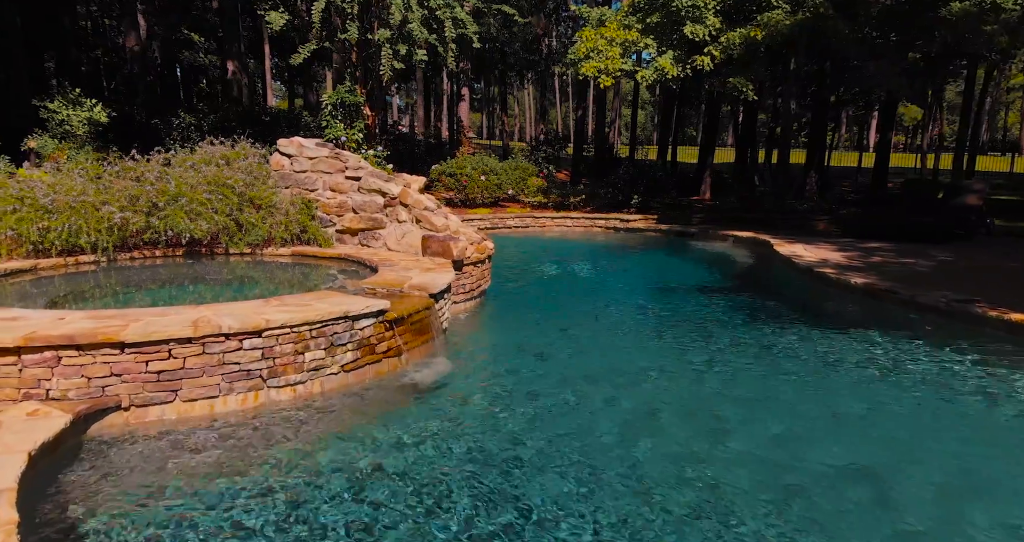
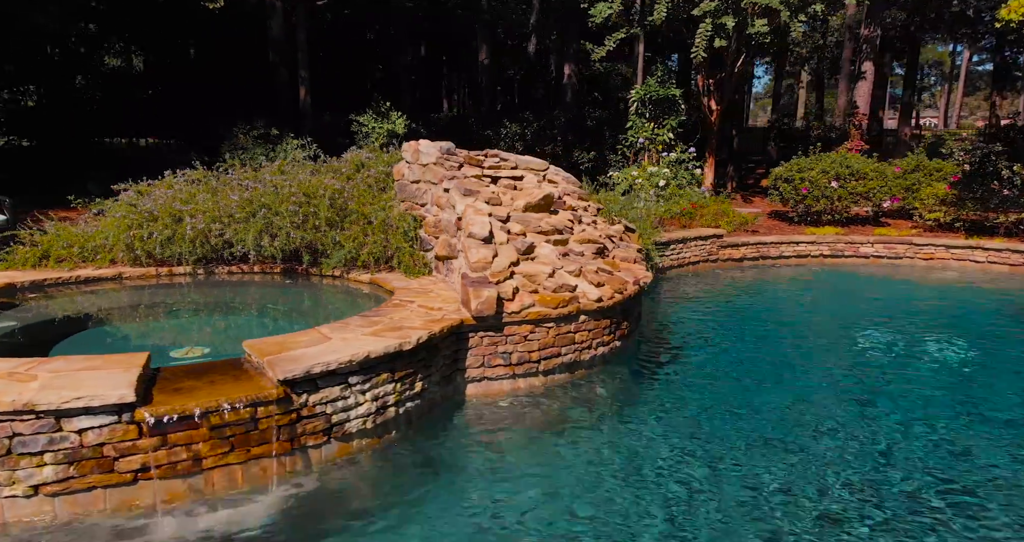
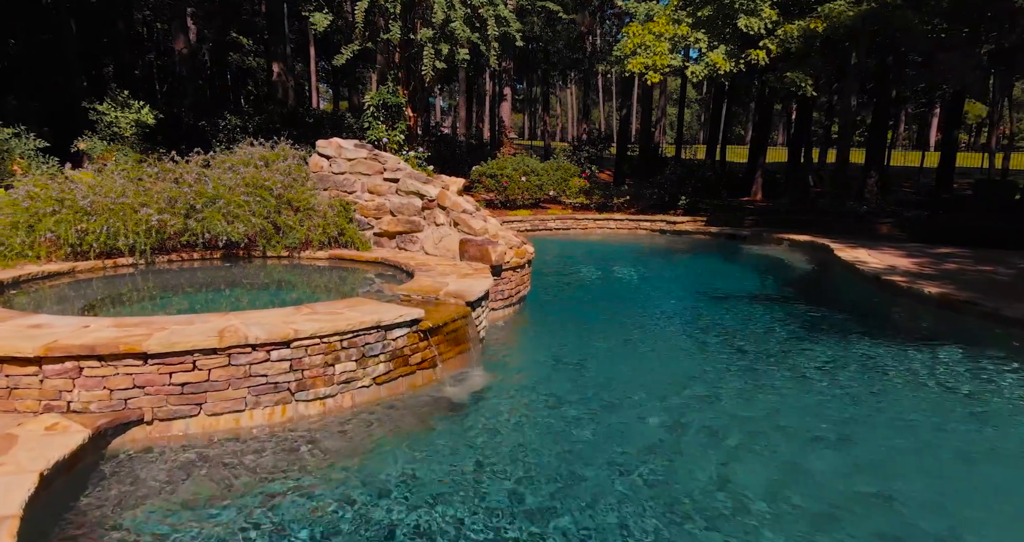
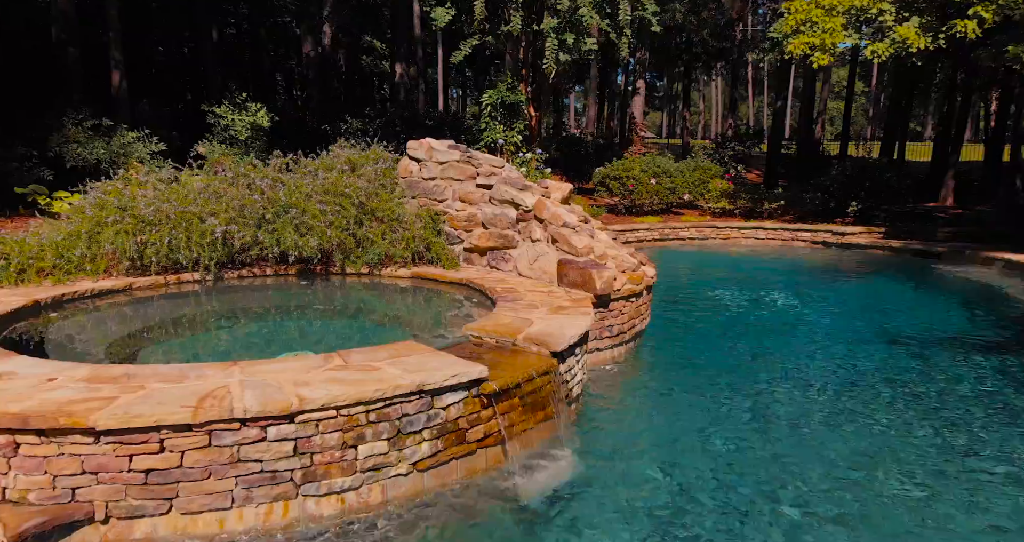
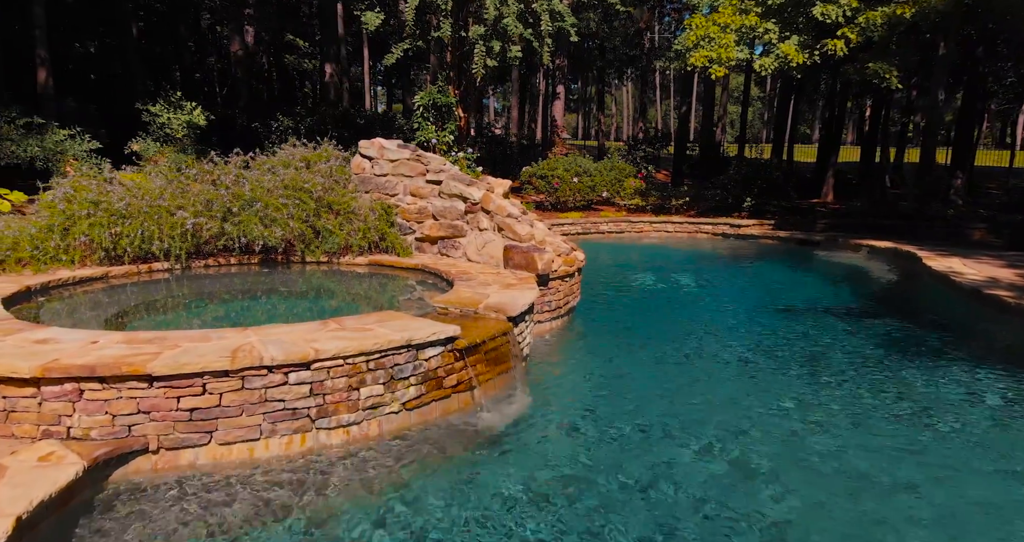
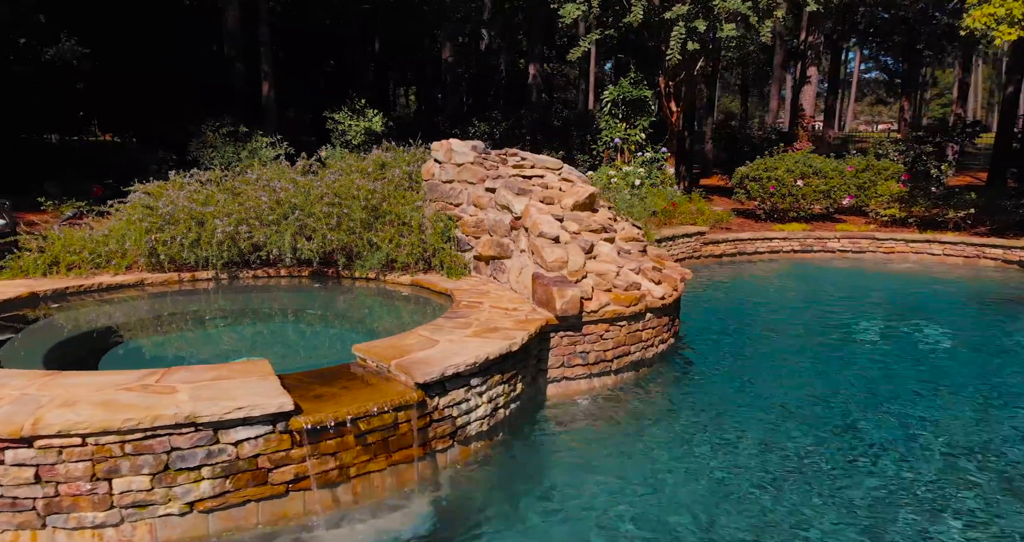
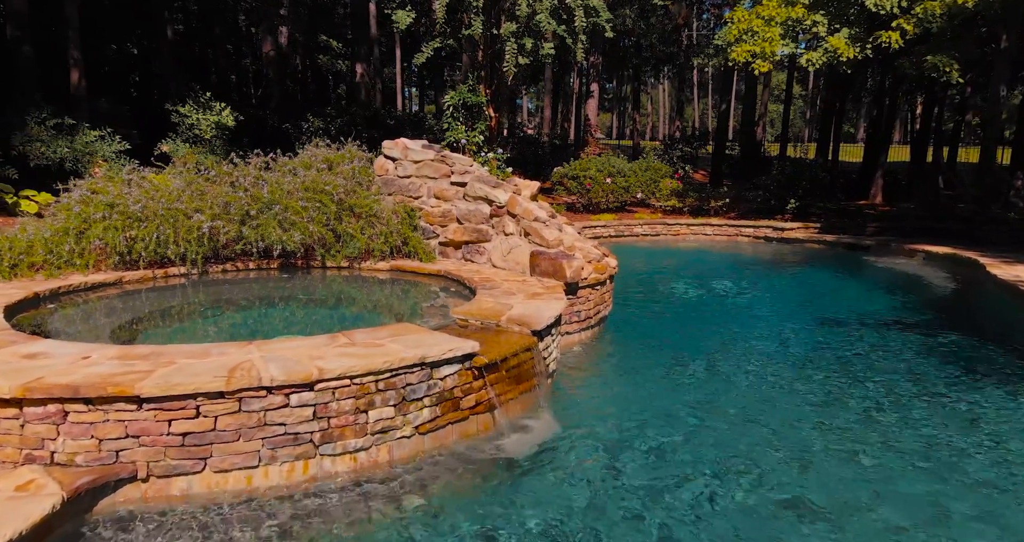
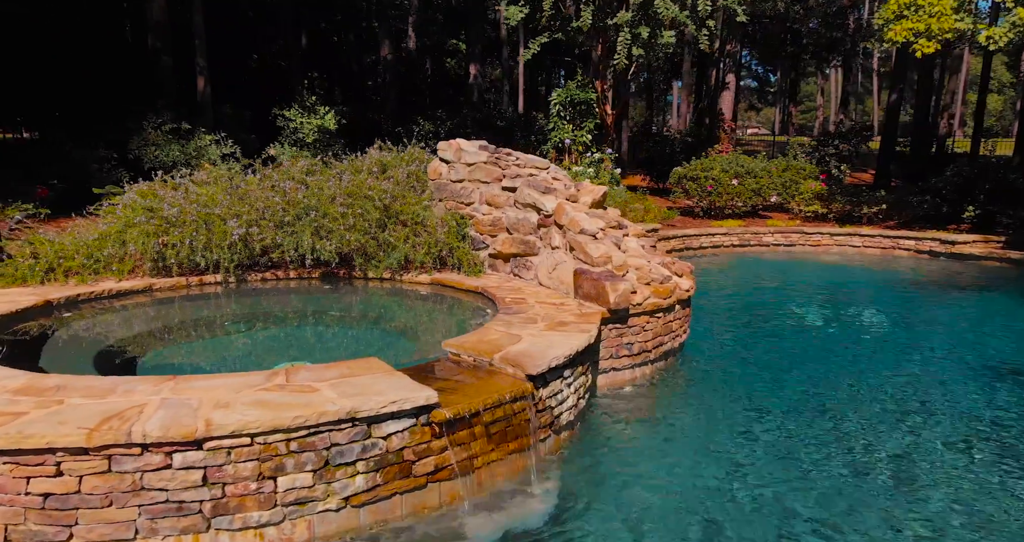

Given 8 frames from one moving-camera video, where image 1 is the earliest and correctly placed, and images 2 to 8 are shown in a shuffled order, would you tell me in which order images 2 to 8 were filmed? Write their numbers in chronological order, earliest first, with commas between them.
3, 5, 7, 4, 8, 6, 2
